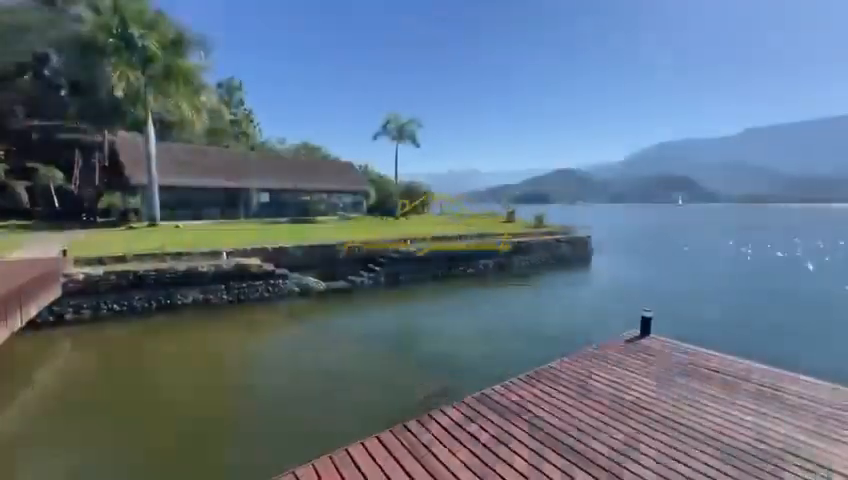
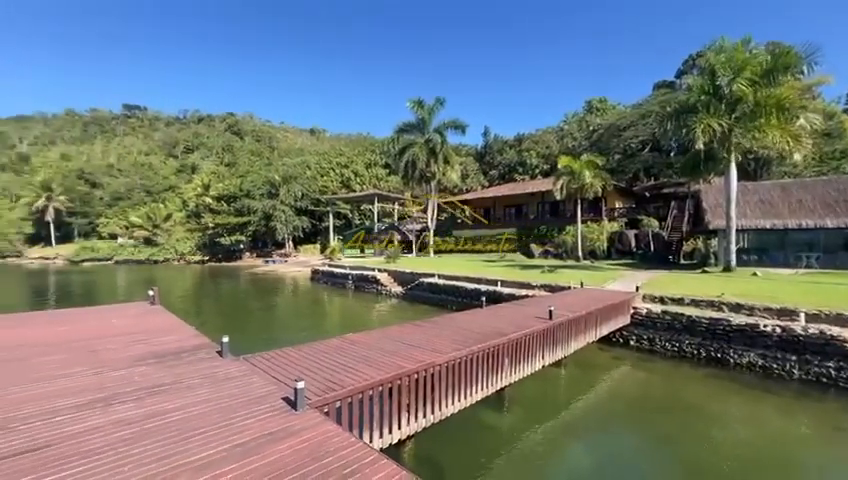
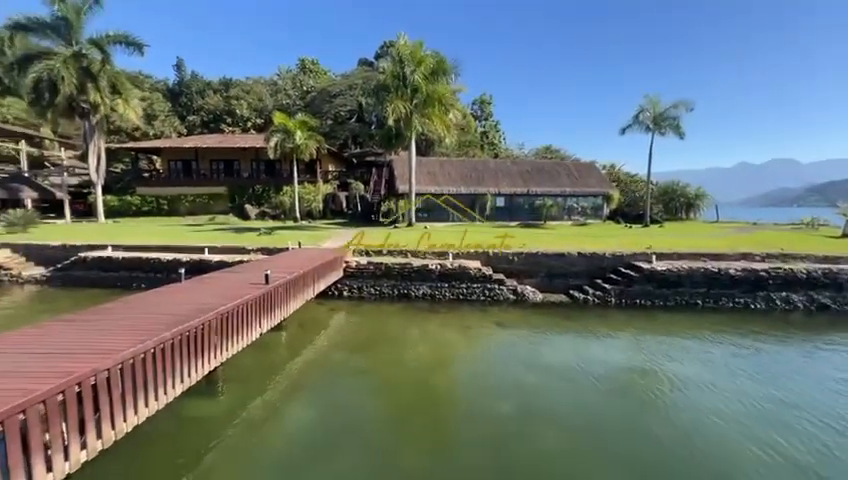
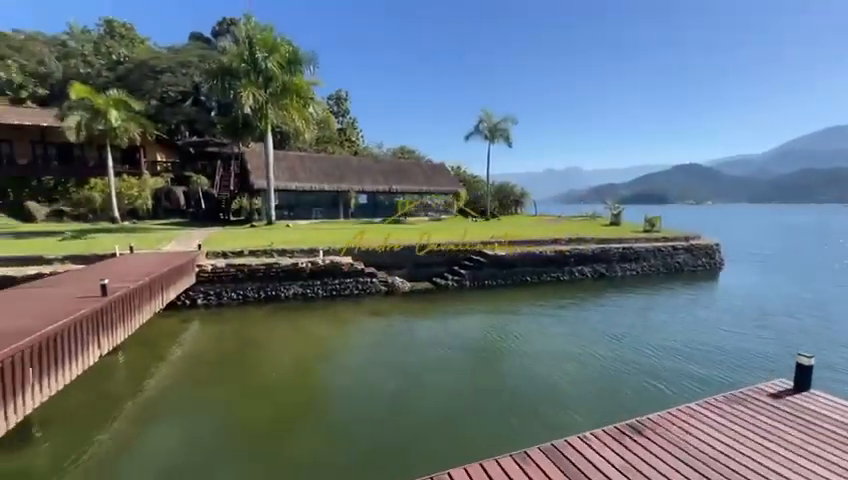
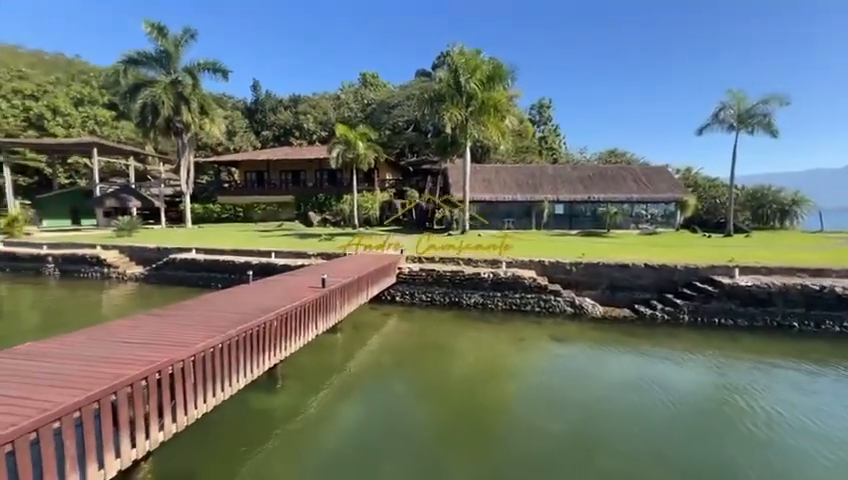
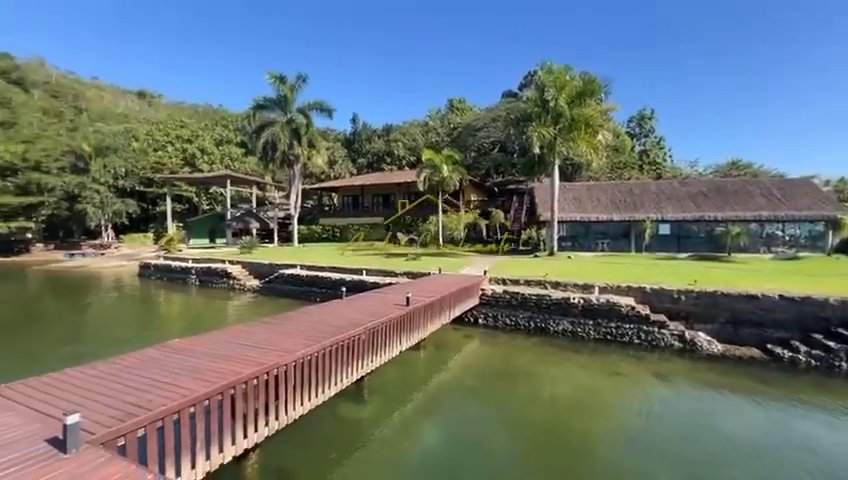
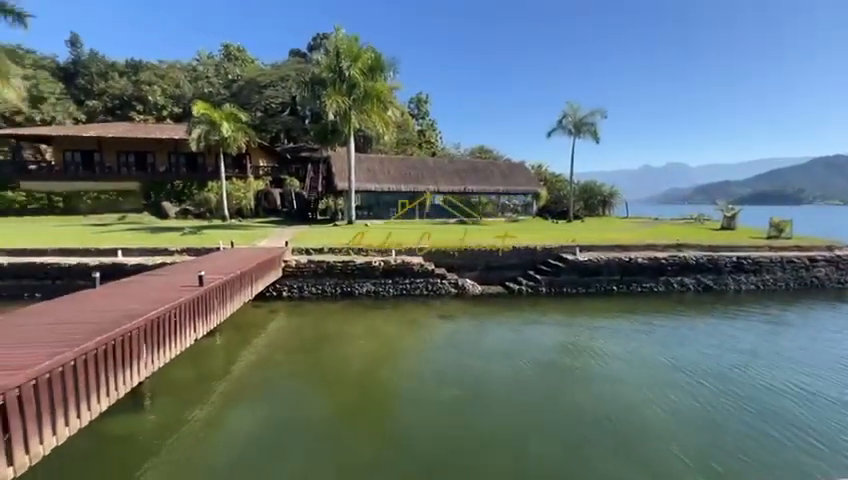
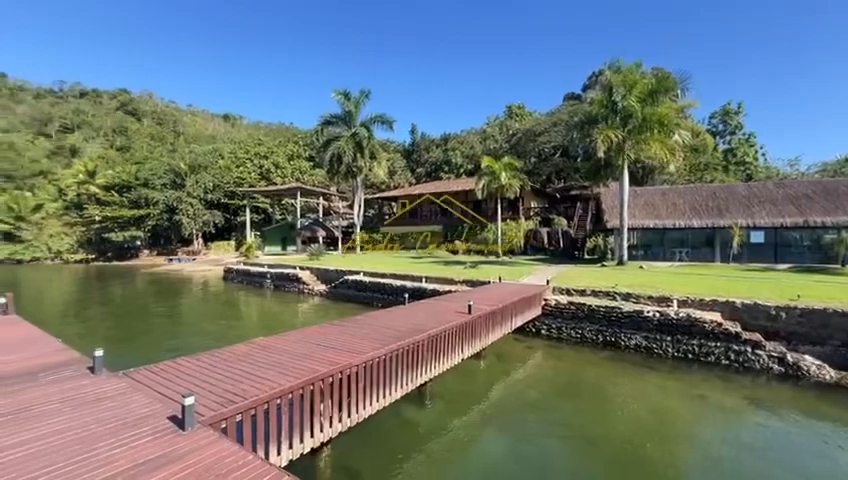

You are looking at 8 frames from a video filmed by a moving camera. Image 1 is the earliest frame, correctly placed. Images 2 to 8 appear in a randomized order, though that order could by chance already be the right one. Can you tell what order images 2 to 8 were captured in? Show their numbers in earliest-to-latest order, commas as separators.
4, 7, 3, 5, 6, 8, 2
